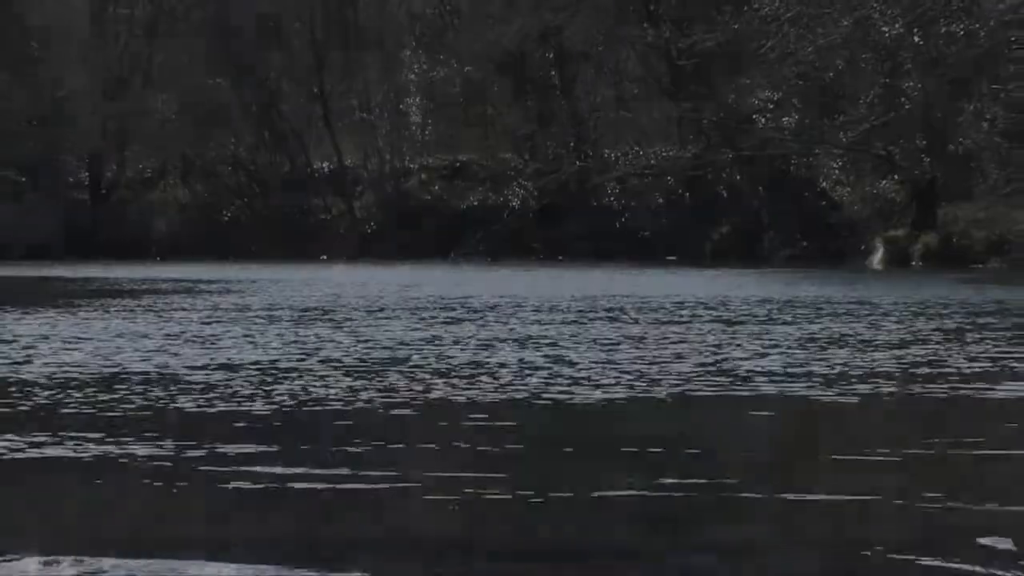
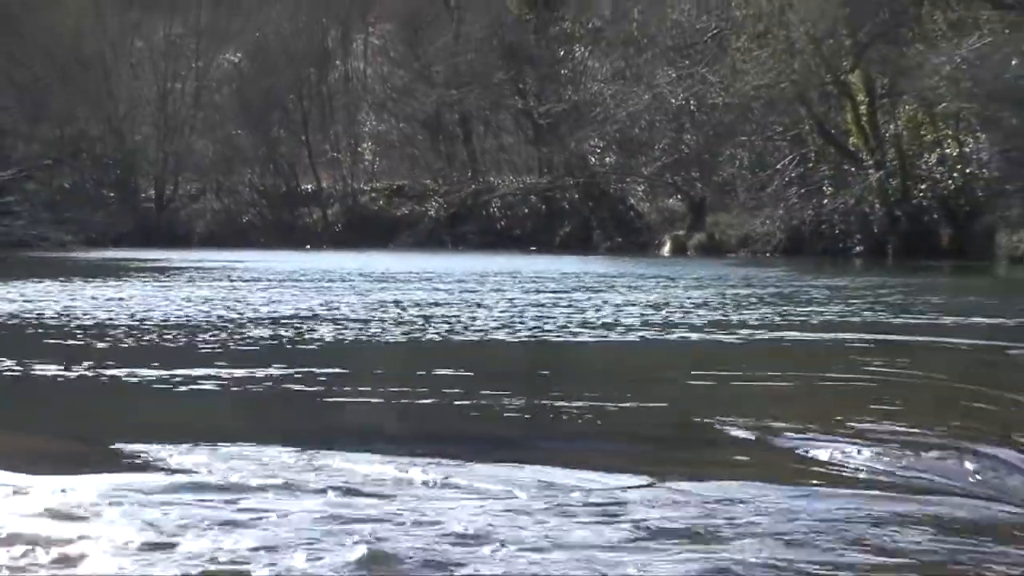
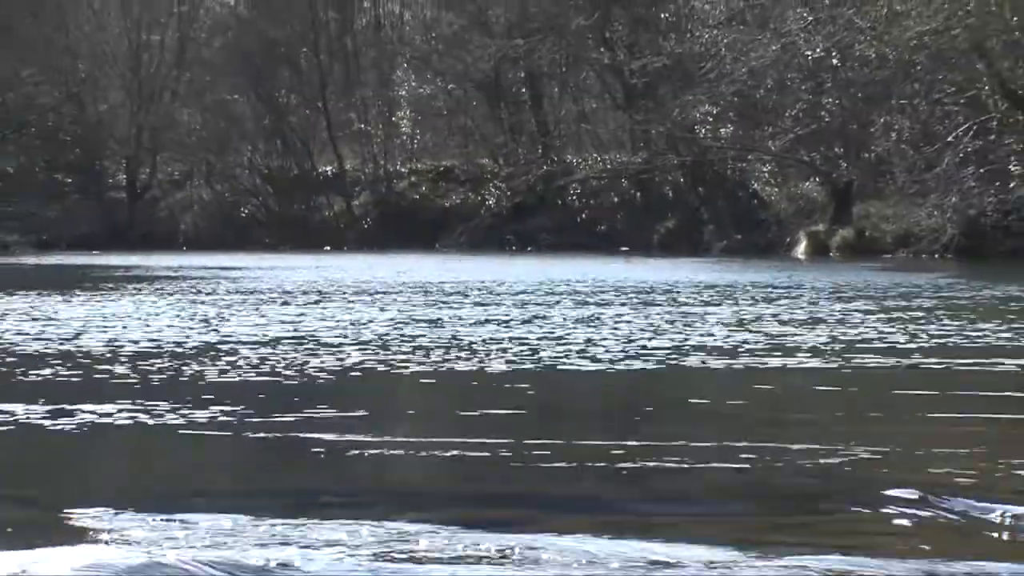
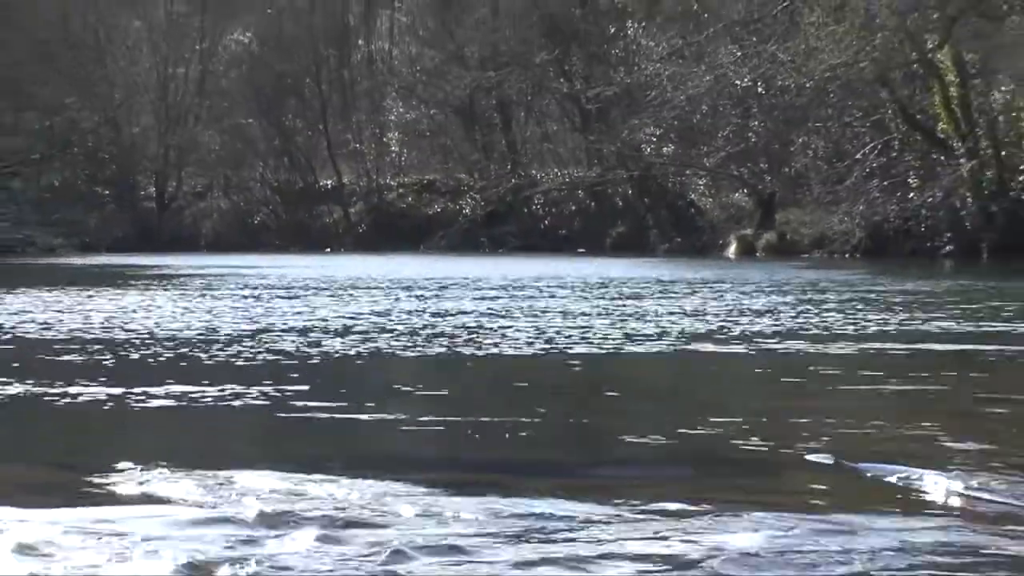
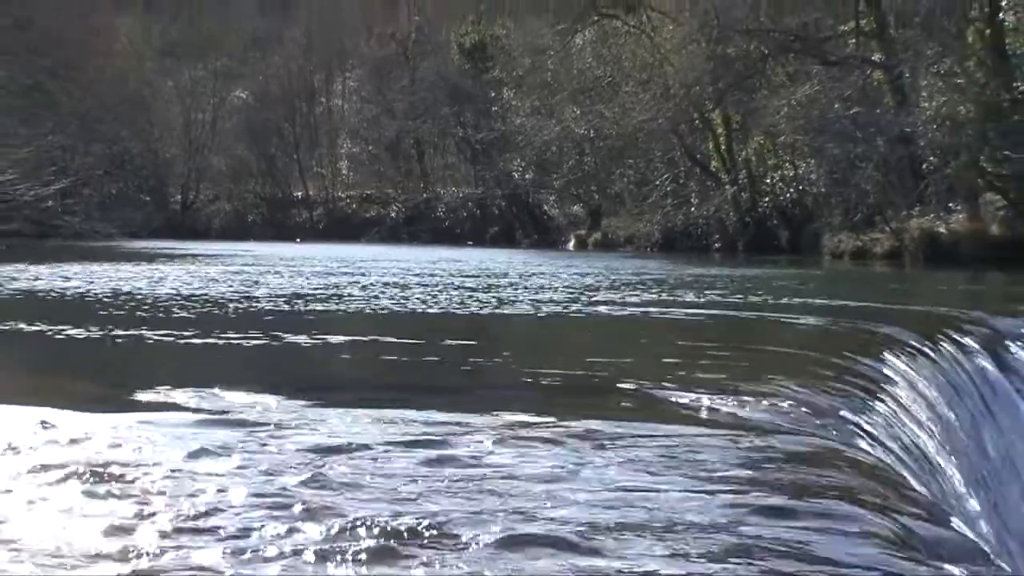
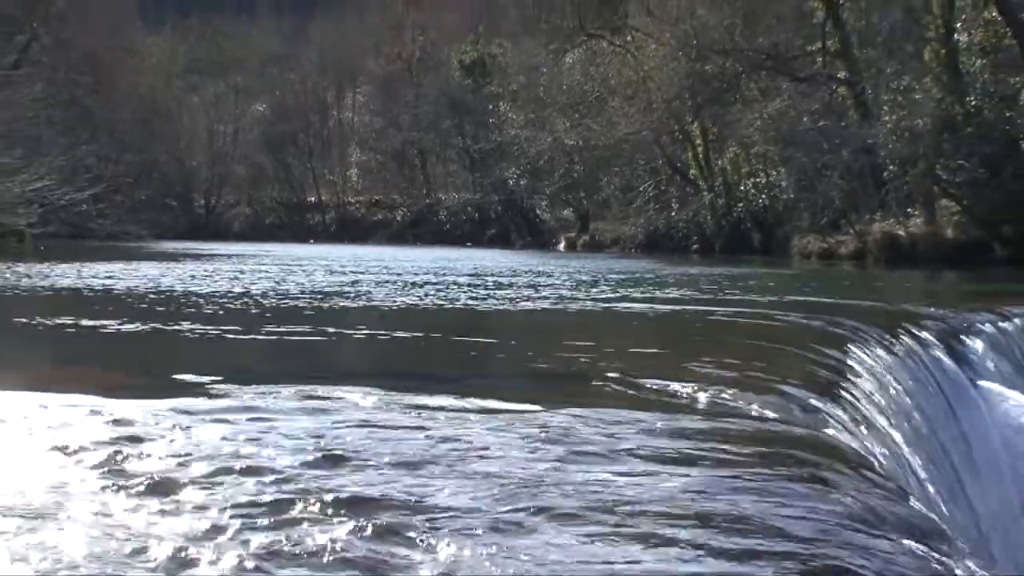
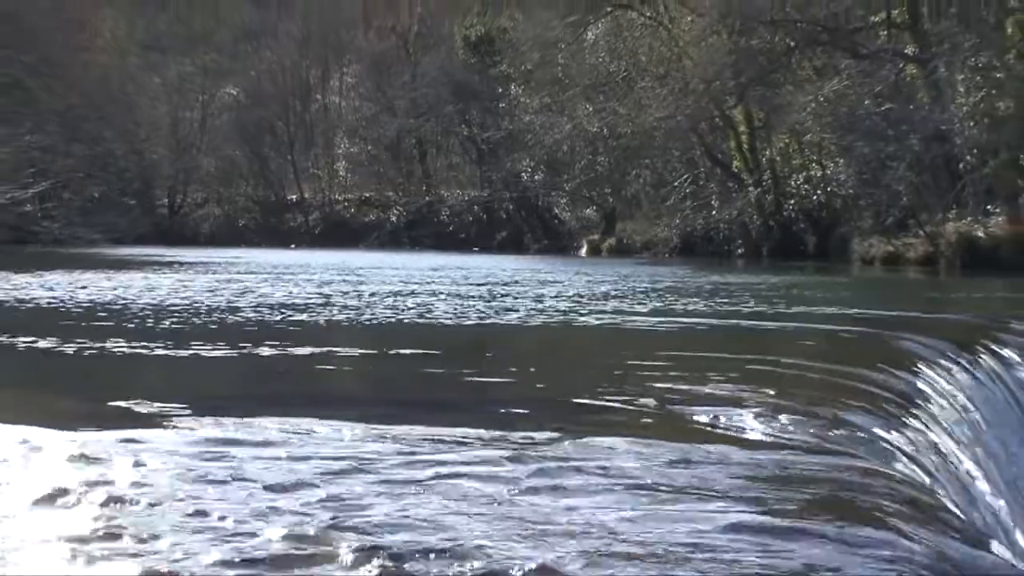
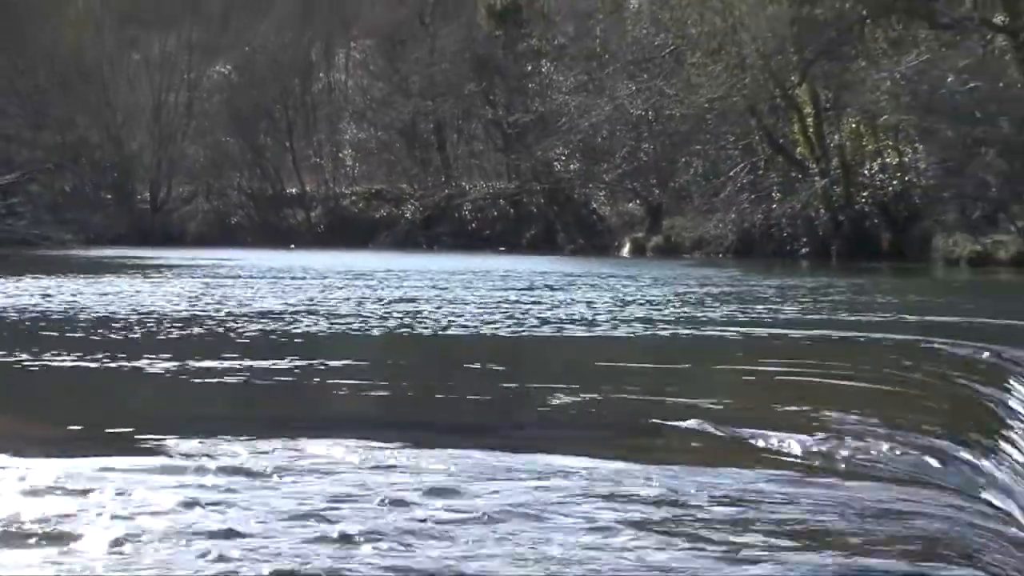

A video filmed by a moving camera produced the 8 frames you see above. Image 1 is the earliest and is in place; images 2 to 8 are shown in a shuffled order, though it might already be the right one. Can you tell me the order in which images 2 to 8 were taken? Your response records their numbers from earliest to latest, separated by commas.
3, 4, 2, 8, 7, 5, 6
